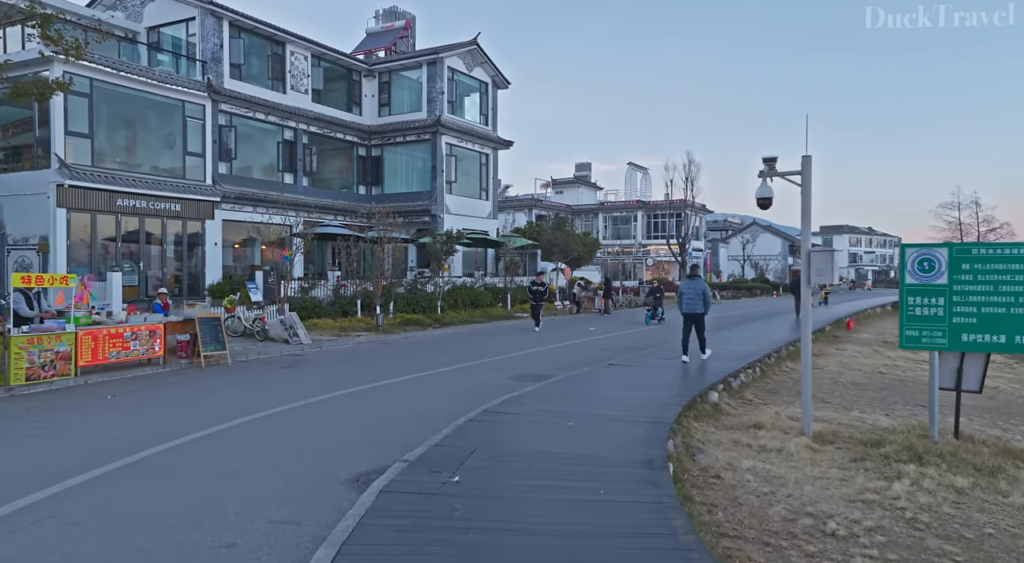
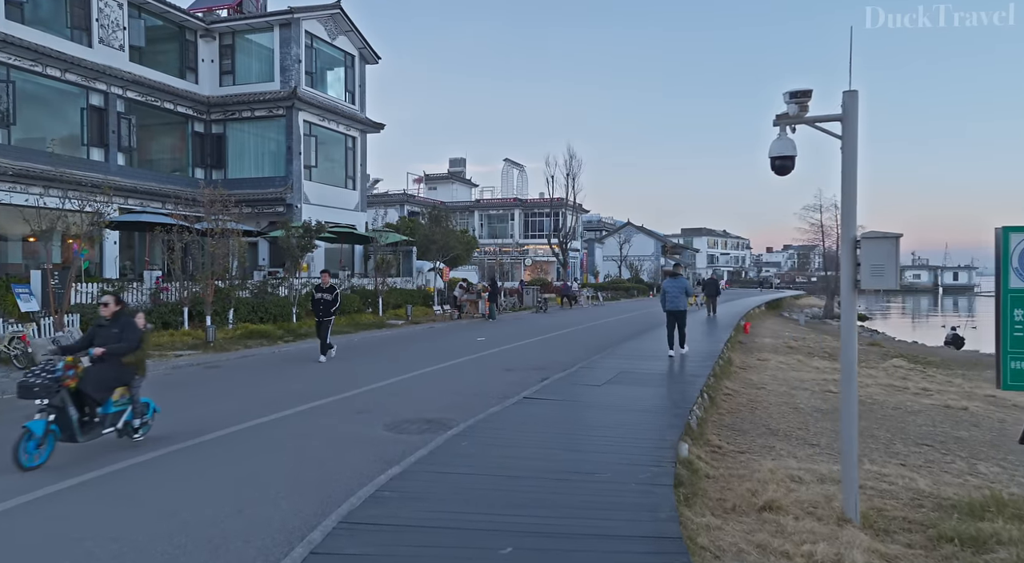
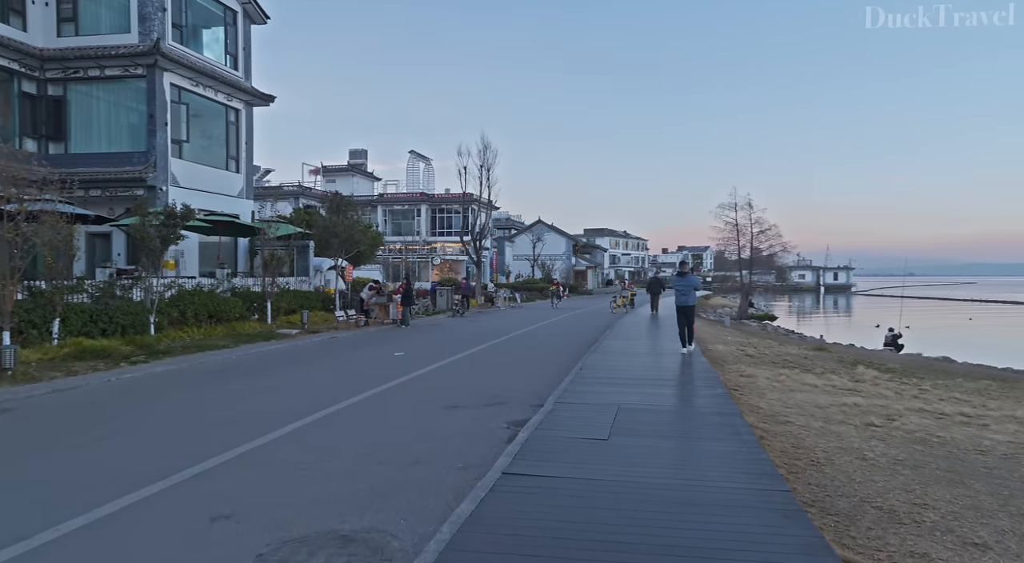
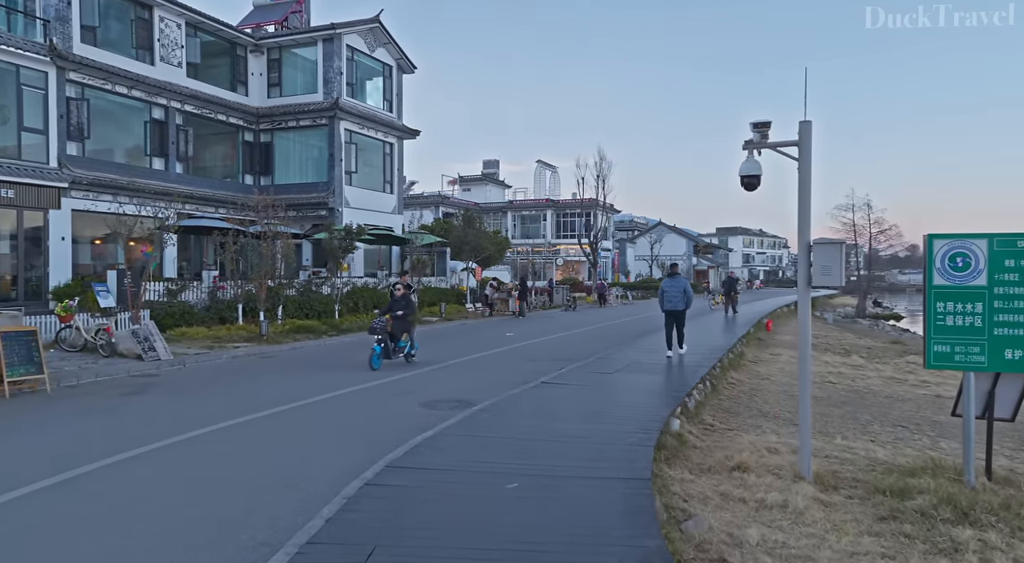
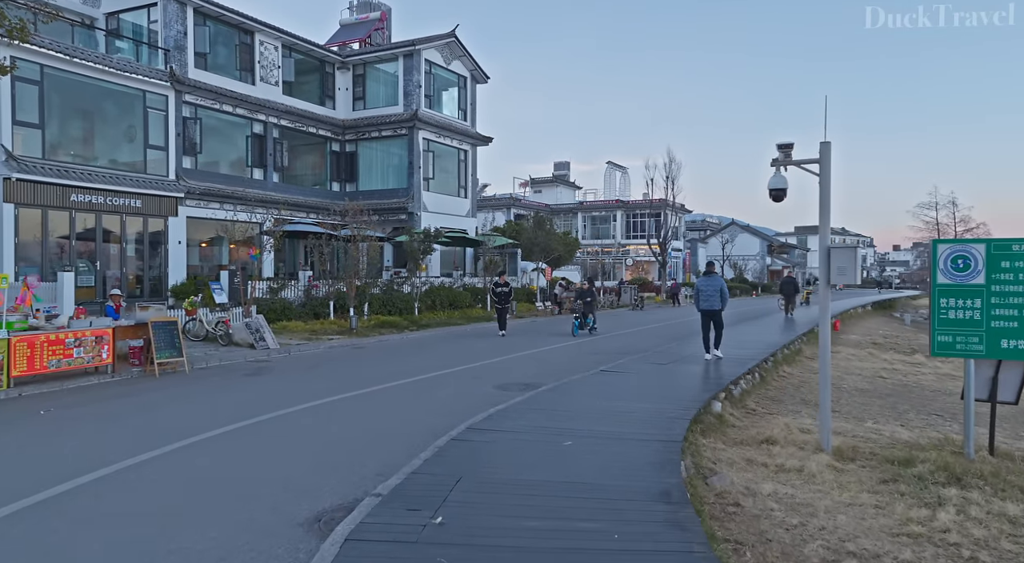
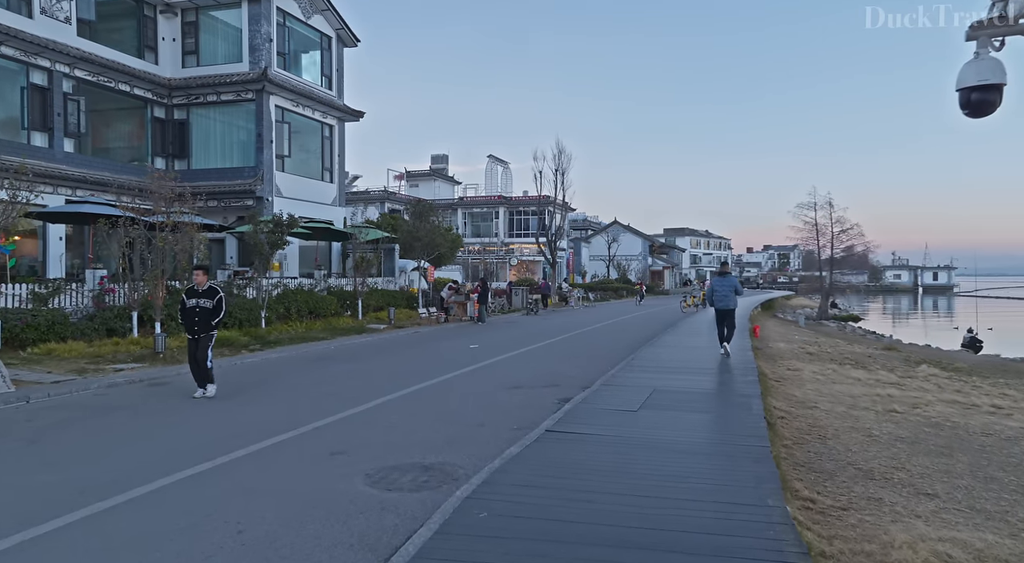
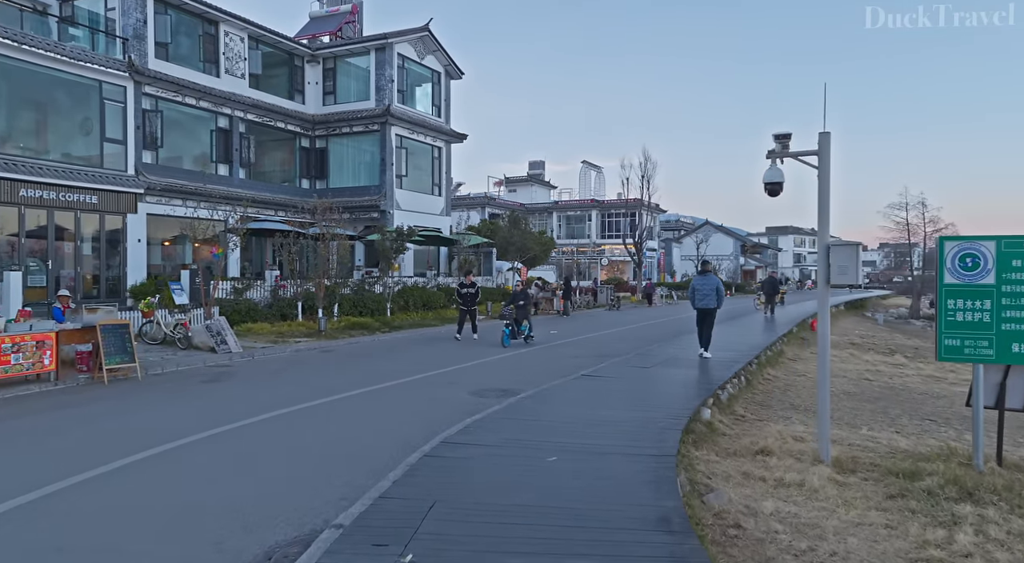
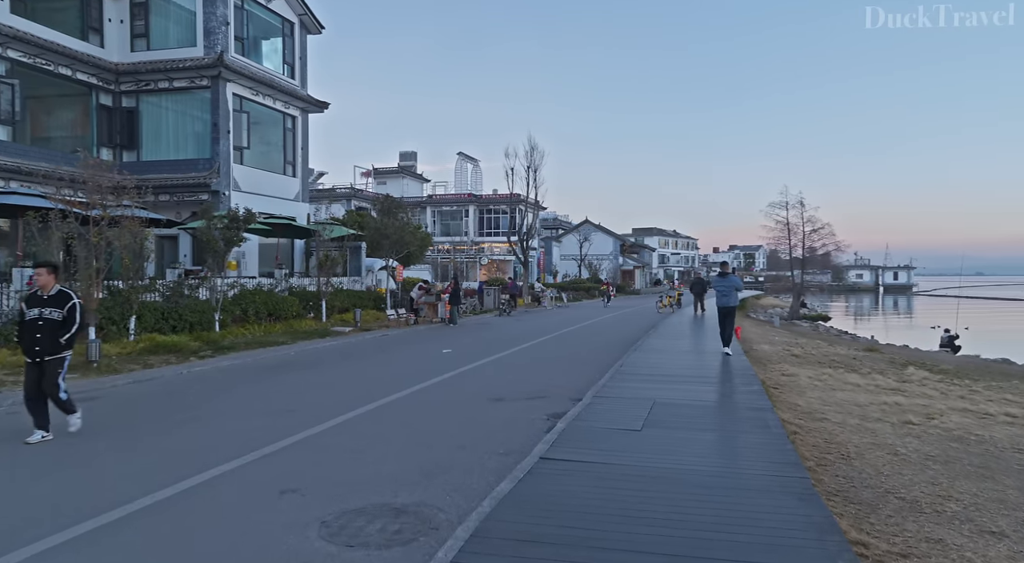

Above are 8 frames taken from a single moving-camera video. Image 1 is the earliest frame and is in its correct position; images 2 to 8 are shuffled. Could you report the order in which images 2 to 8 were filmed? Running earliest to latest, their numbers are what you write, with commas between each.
5, 7, 4, 2, 6, 8, 3
